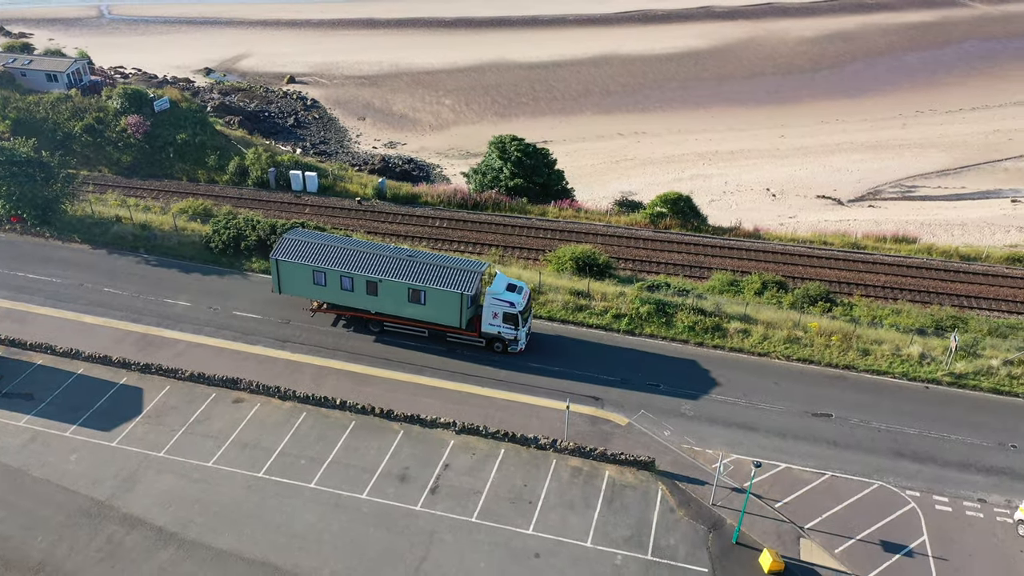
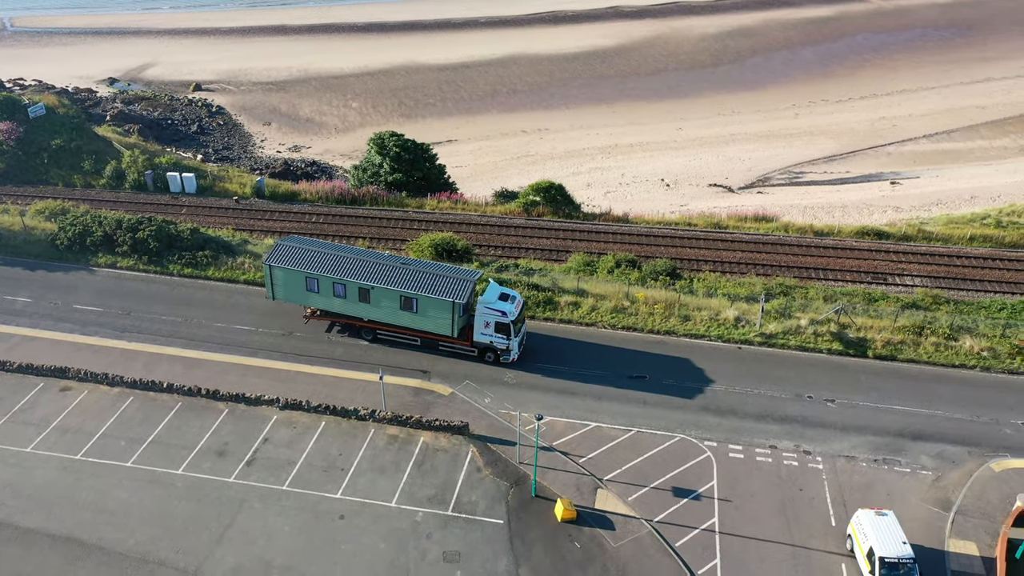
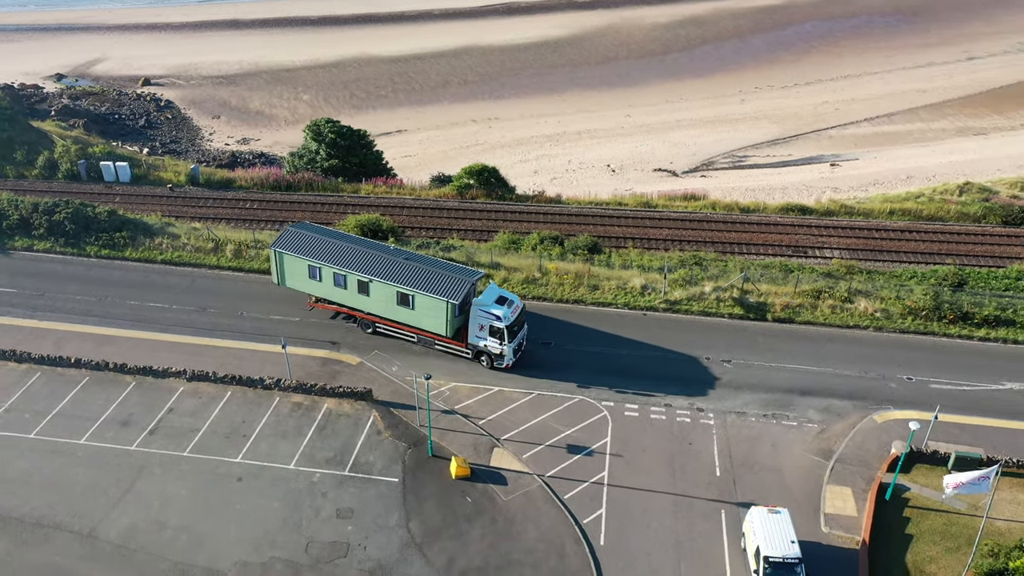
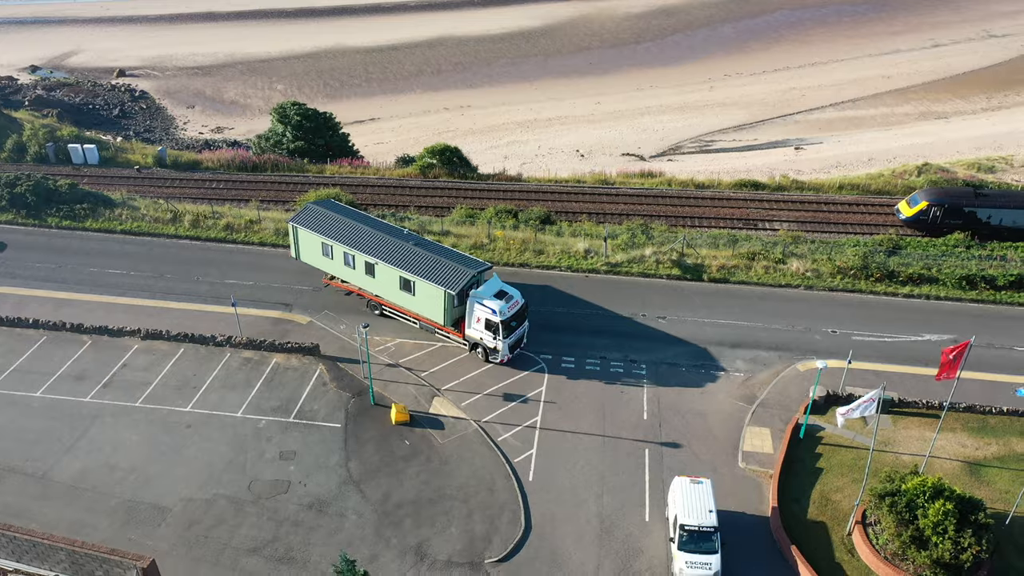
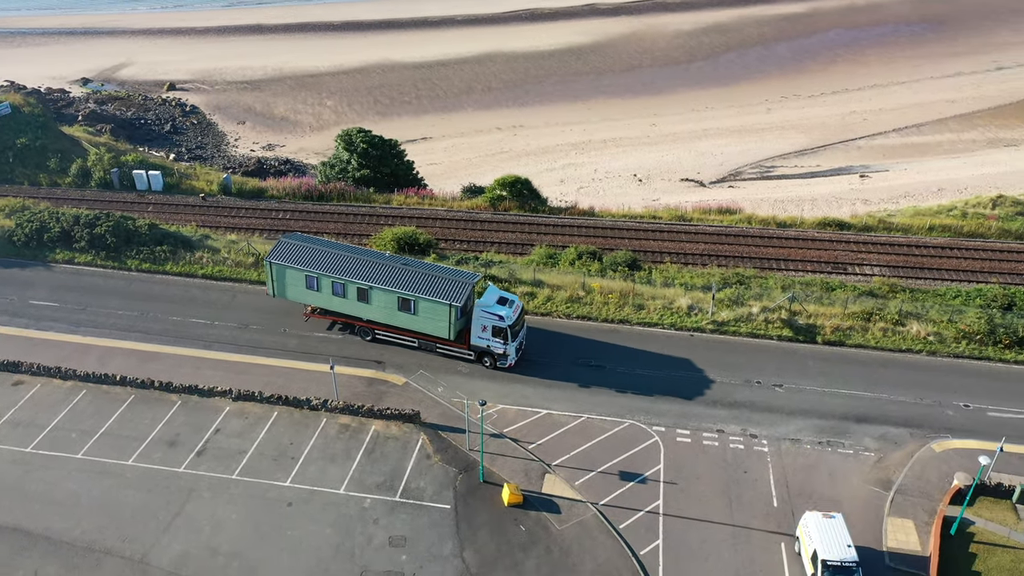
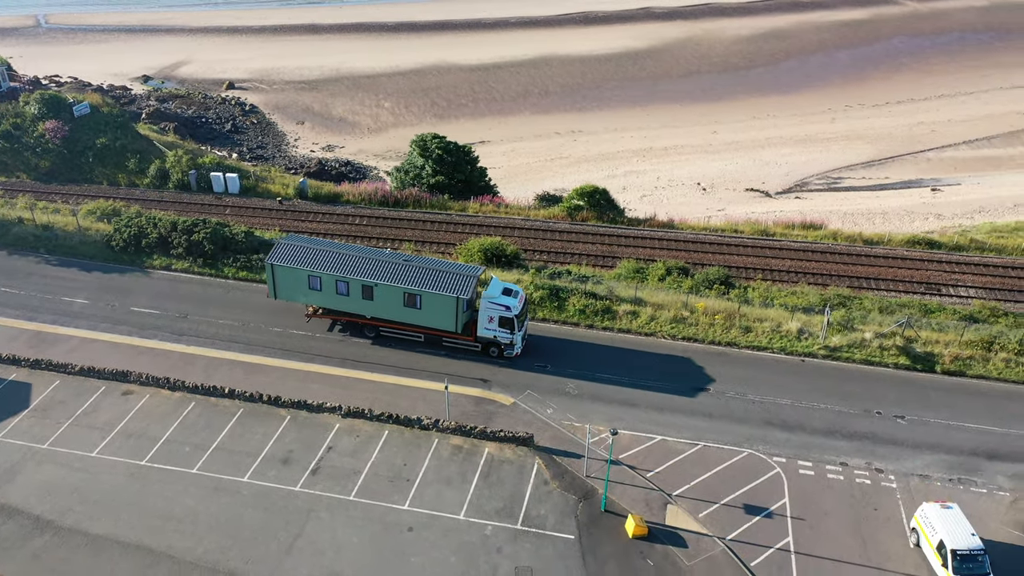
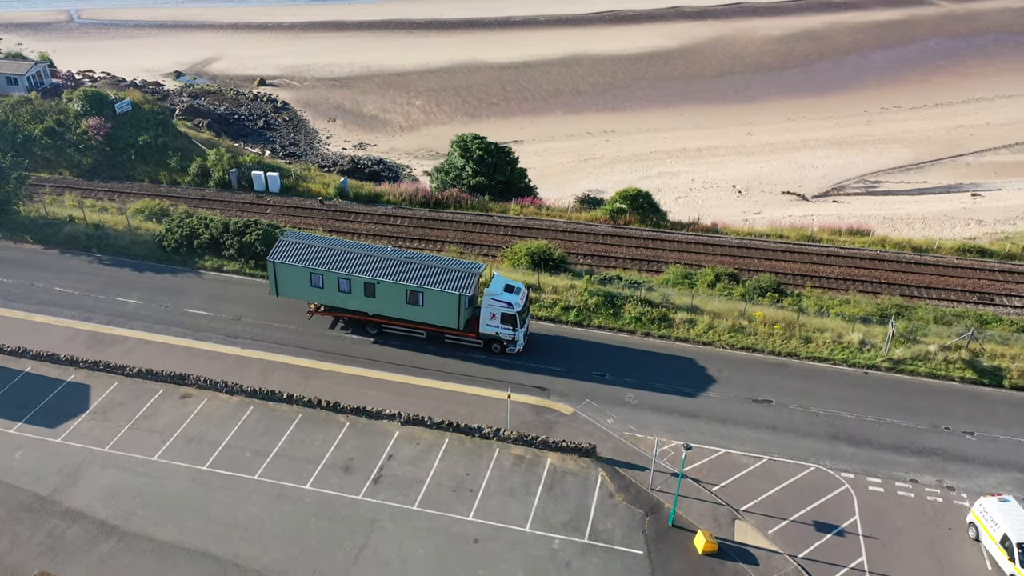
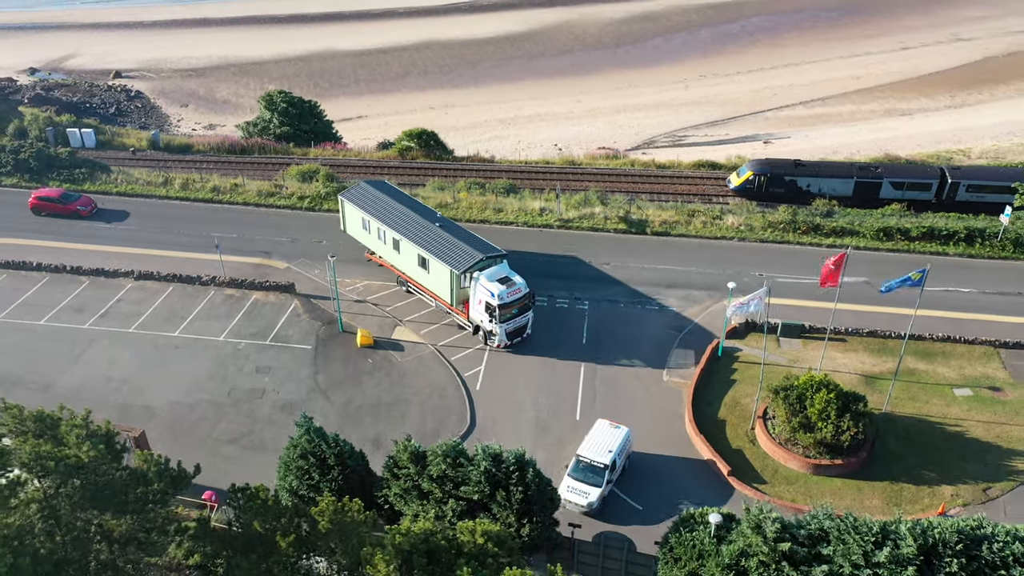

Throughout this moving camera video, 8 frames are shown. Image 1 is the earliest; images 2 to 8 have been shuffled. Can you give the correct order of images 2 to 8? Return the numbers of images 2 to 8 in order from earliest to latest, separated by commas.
7, 6, 2, 5, 3, 4, 8
